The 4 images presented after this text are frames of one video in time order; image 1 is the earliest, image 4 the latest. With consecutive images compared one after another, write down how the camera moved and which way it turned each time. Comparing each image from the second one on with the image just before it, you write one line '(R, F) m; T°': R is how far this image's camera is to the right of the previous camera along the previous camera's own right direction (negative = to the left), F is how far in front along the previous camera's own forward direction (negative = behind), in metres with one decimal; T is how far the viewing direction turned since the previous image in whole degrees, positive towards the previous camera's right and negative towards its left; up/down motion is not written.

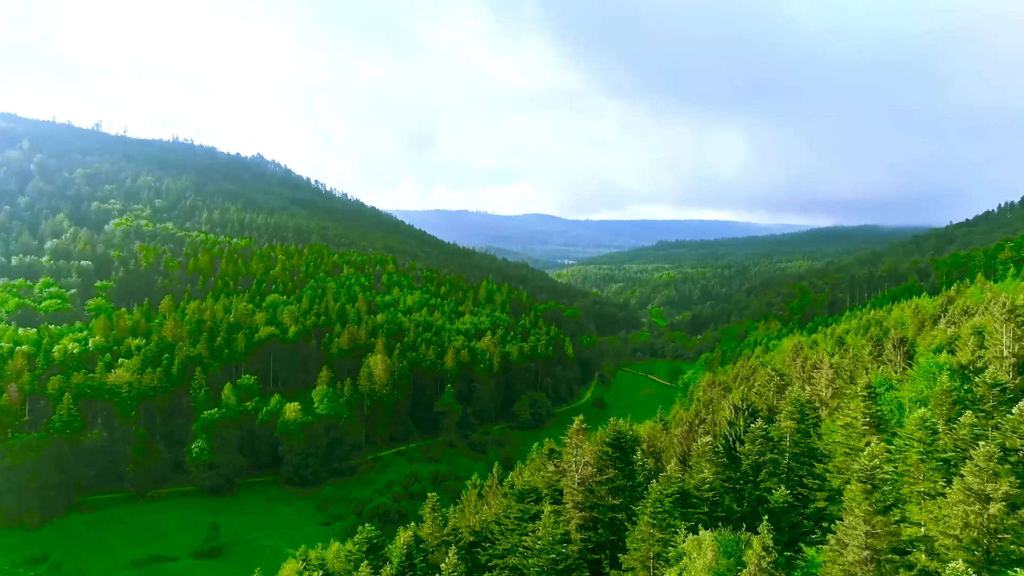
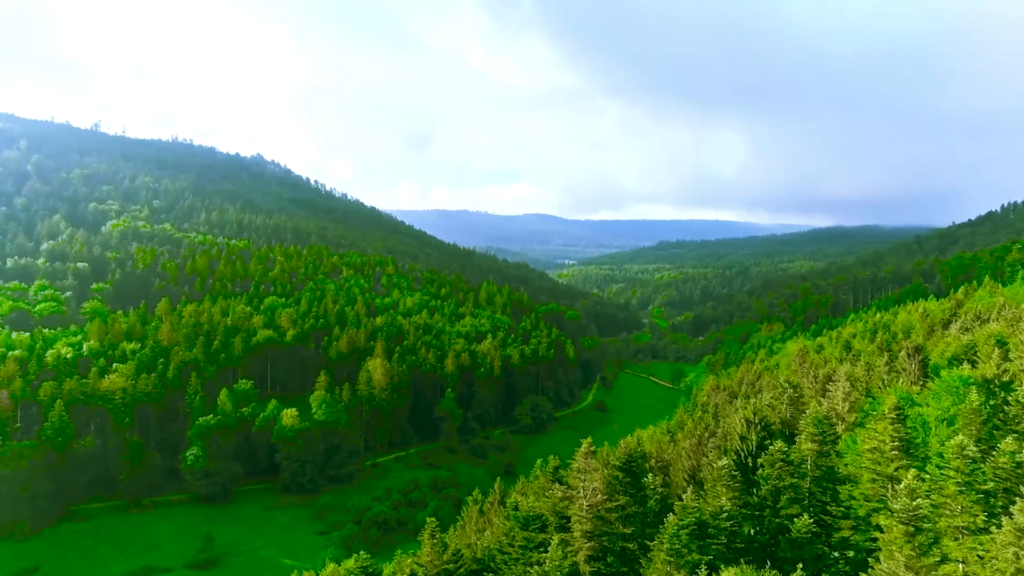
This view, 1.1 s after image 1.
(-0.3, +2.4) m; 0°
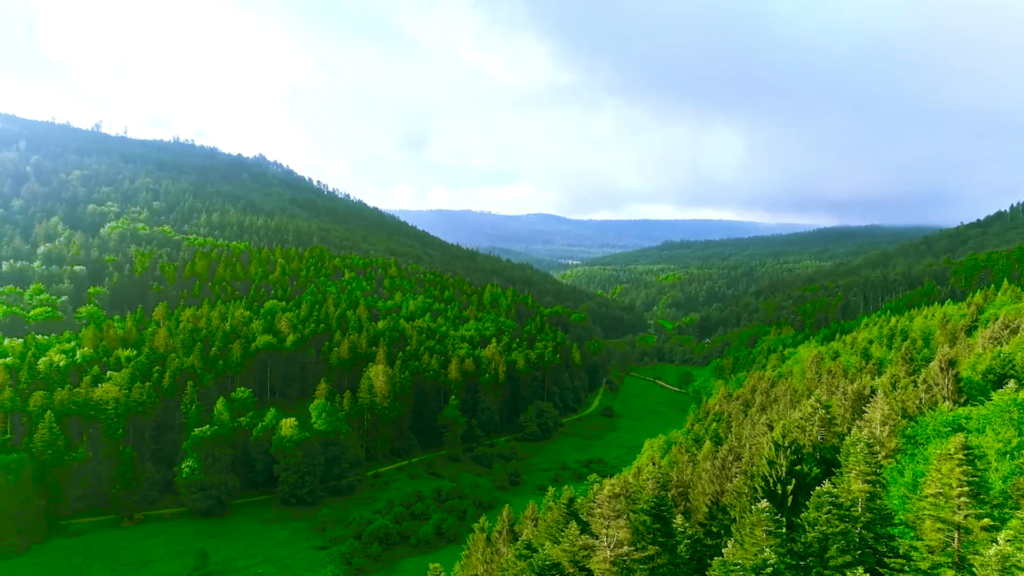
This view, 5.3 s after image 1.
(-0.6, +4.2) m; 0°
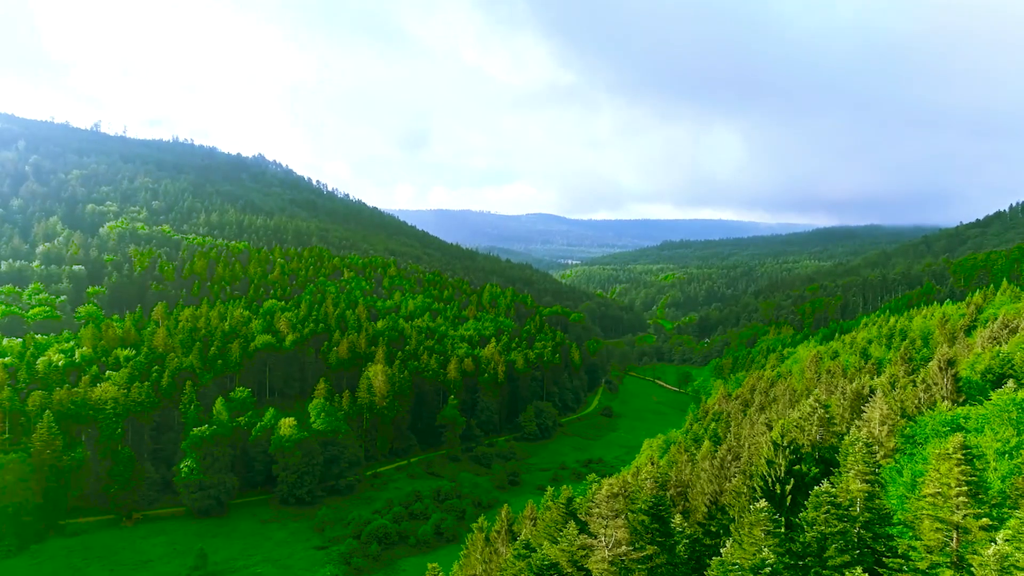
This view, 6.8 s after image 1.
(+0.1, +0.1) m; 0°
